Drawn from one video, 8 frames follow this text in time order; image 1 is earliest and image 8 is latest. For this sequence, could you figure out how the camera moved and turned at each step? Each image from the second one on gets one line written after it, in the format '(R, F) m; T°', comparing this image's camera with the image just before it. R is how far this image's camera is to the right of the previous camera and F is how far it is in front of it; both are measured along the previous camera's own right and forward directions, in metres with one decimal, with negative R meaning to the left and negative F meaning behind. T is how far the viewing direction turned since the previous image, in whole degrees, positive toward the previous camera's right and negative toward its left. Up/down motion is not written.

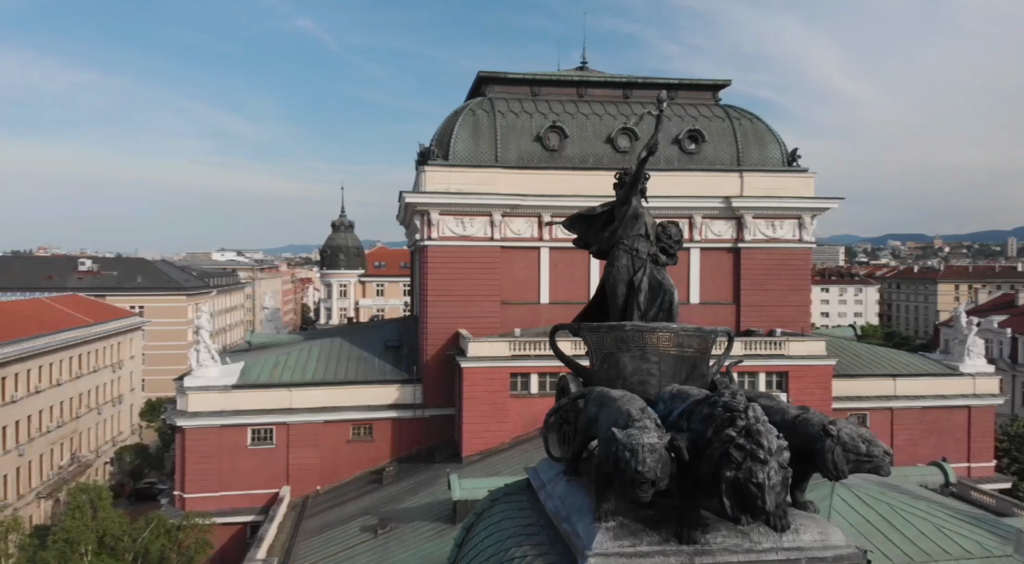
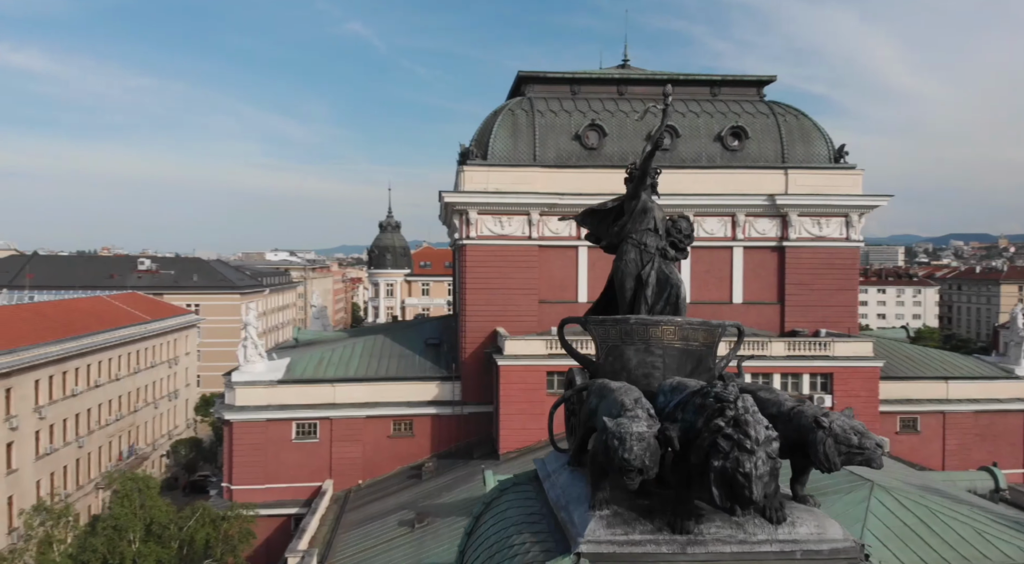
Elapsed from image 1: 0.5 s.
(+0.3, -0.1) m; -4°
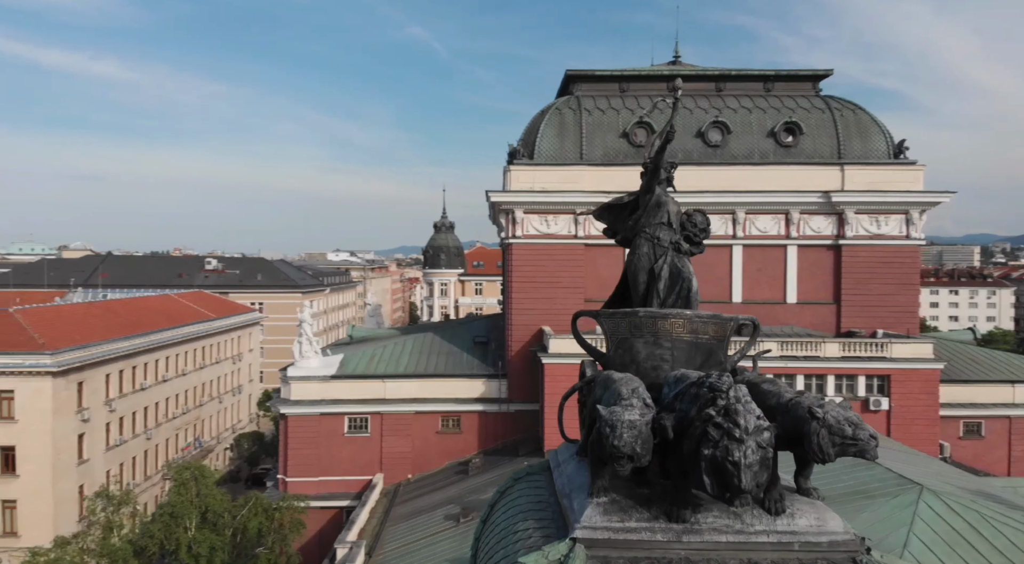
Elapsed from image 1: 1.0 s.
(+0.3, -0.1) m; -4°
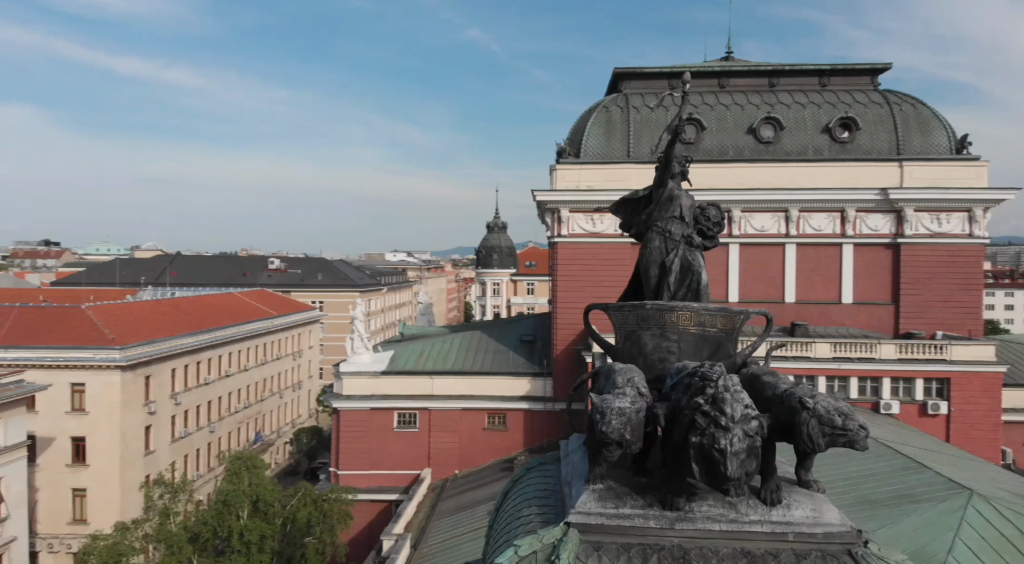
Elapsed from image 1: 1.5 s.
(+0.3, -0.1) m; -4°
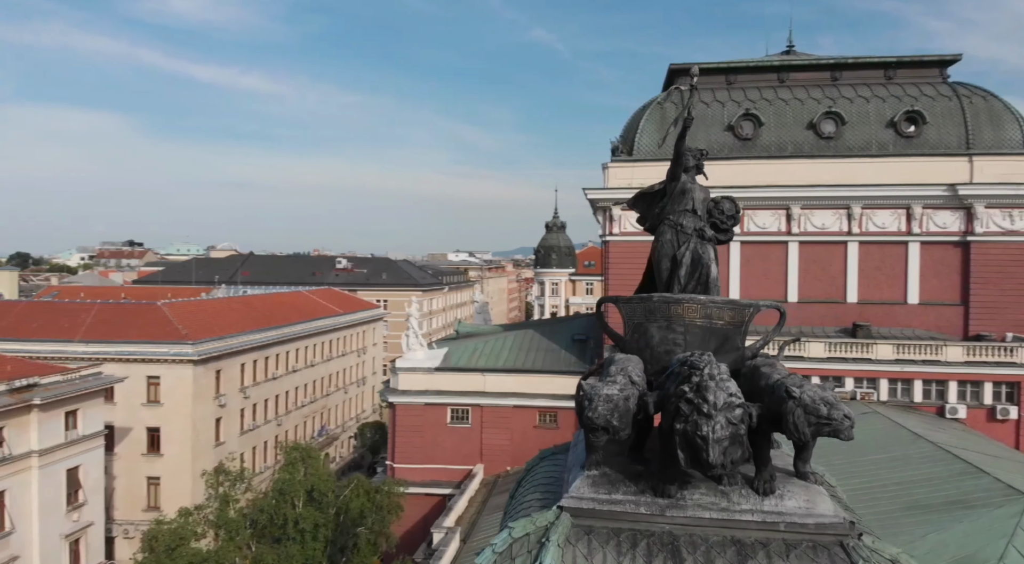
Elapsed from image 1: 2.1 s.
(+0.4, -0.1) m; -5°
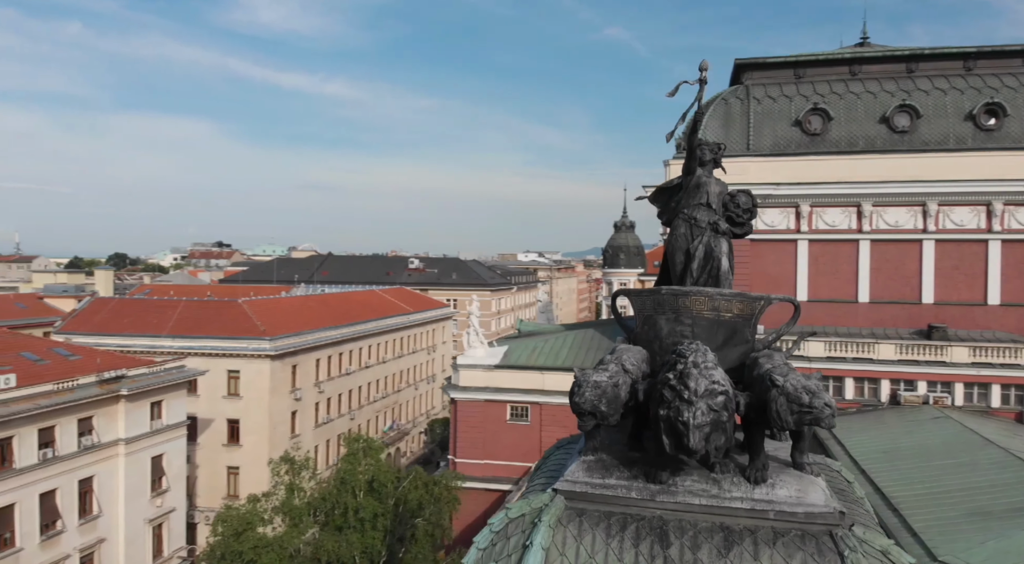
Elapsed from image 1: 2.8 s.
(+0.4, -0.1) m; -5°
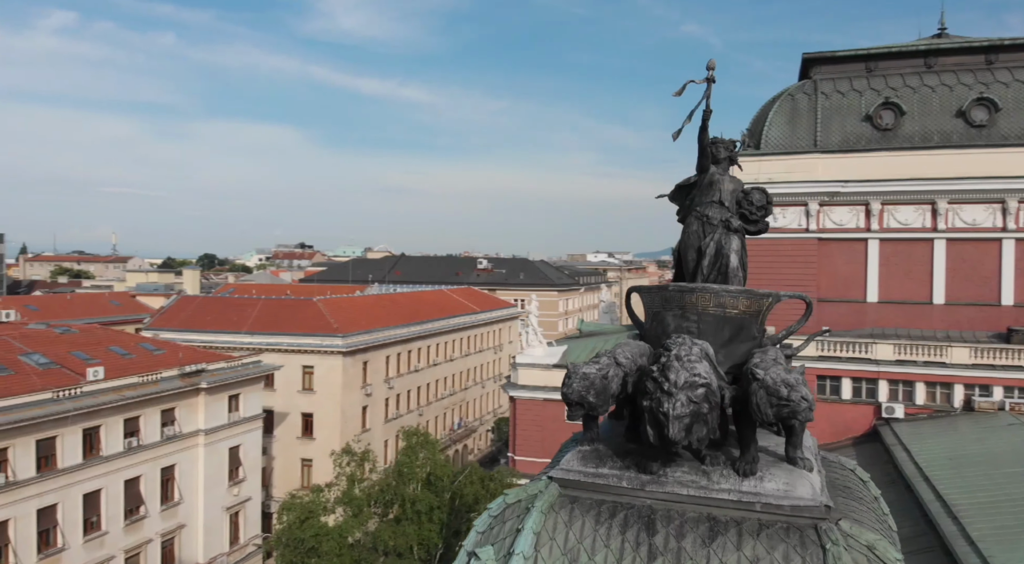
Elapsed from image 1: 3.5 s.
(+0.4, -0.2) m; -5°
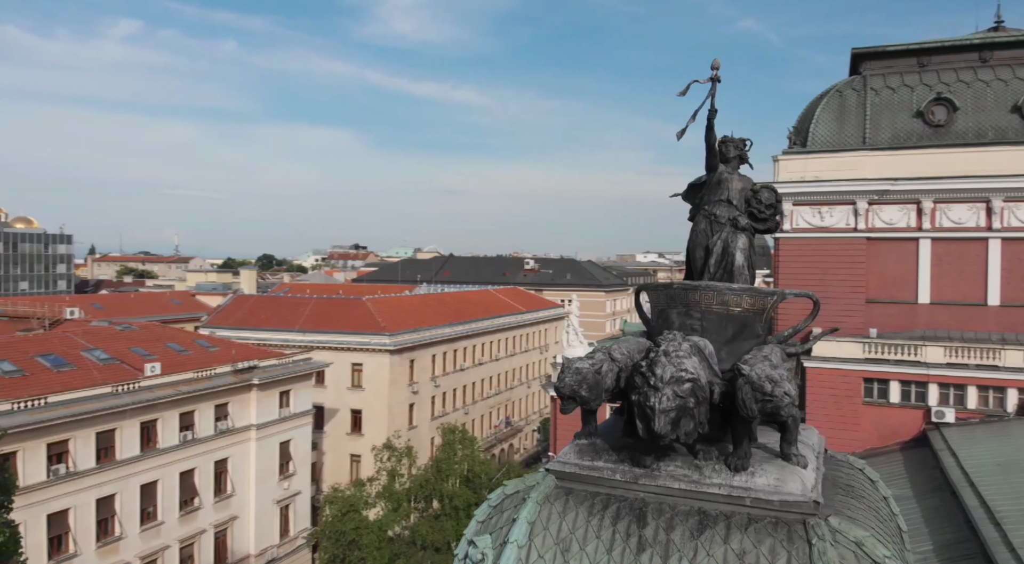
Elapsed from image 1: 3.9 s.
(+0.3, -0.1) m; -4°
